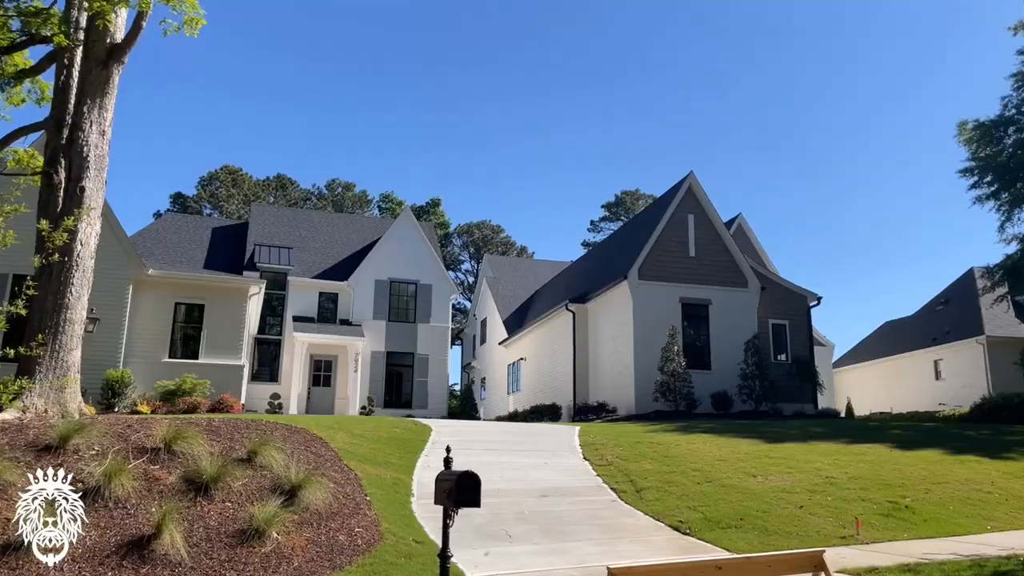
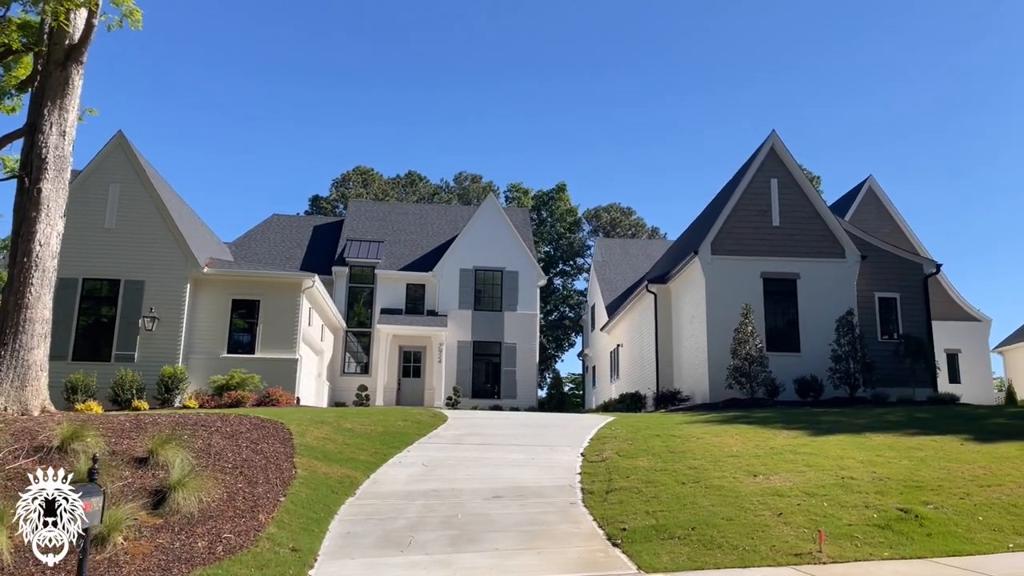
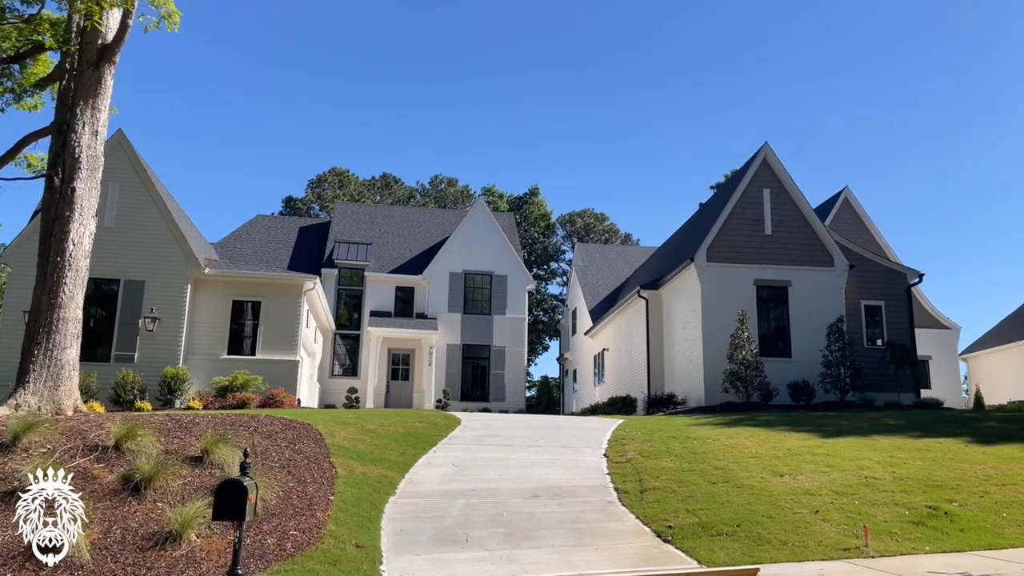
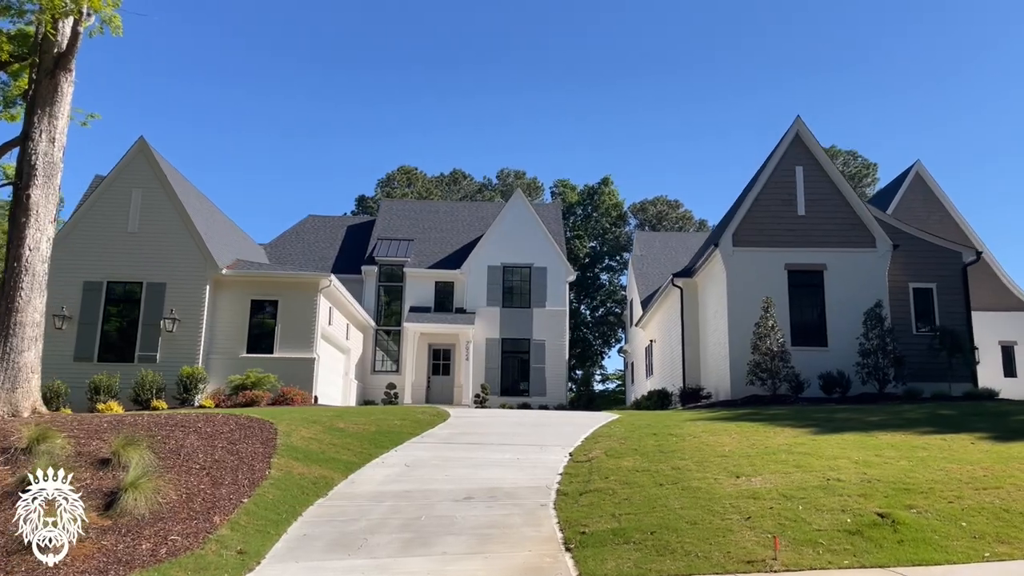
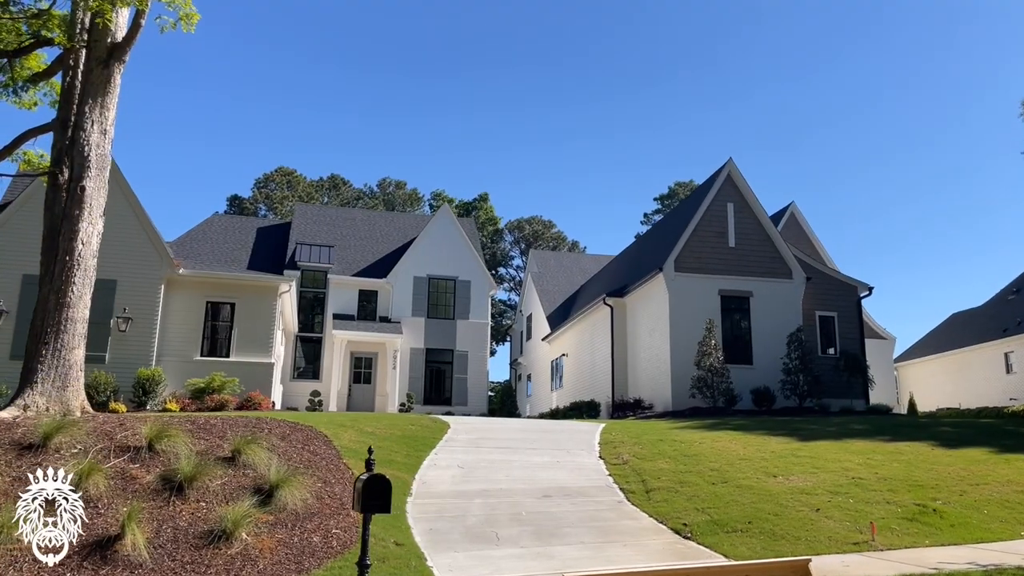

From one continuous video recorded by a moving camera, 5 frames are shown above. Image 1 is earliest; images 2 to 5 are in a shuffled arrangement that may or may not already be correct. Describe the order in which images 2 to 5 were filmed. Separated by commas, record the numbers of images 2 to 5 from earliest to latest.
5, 3, 2, 4
